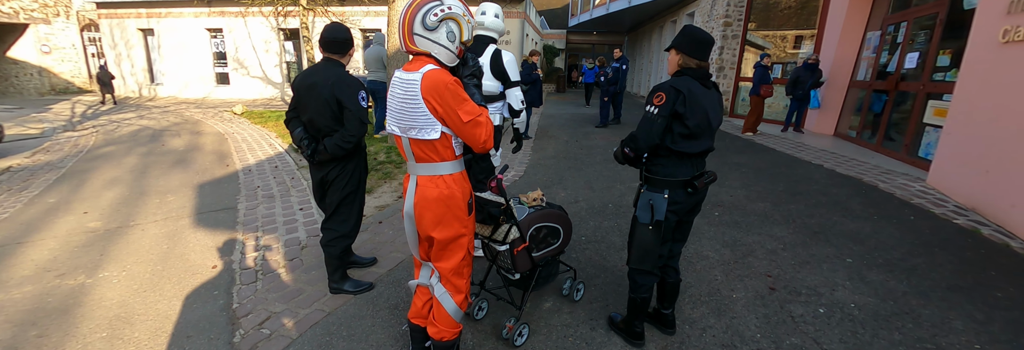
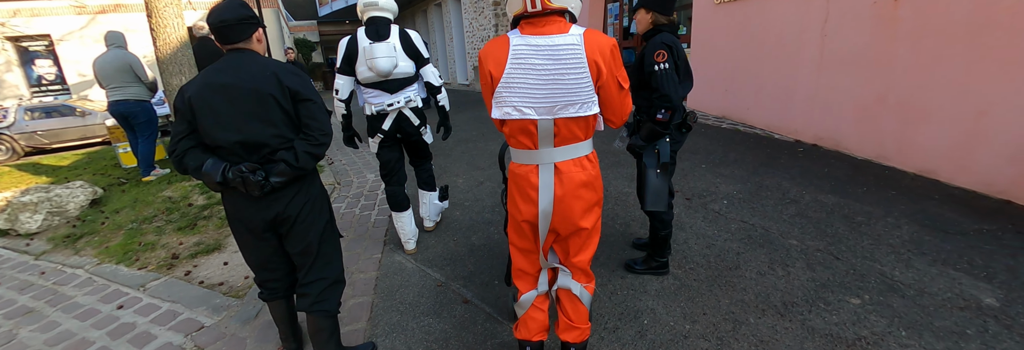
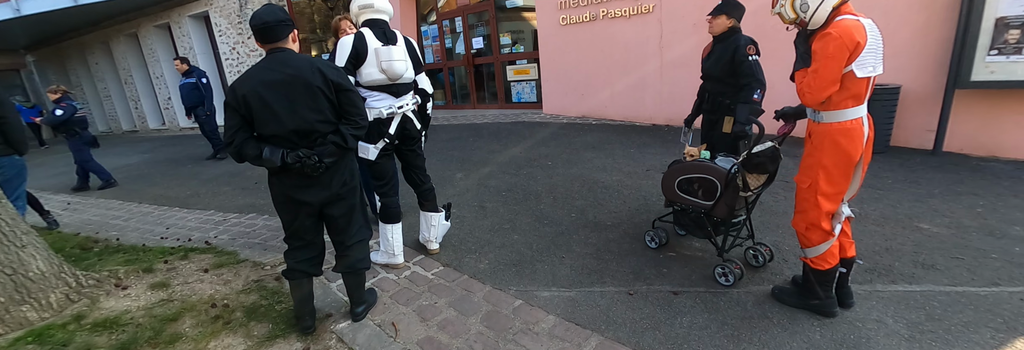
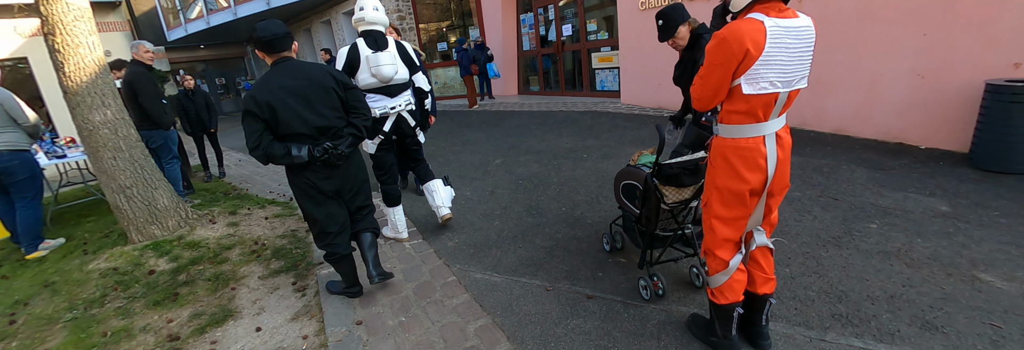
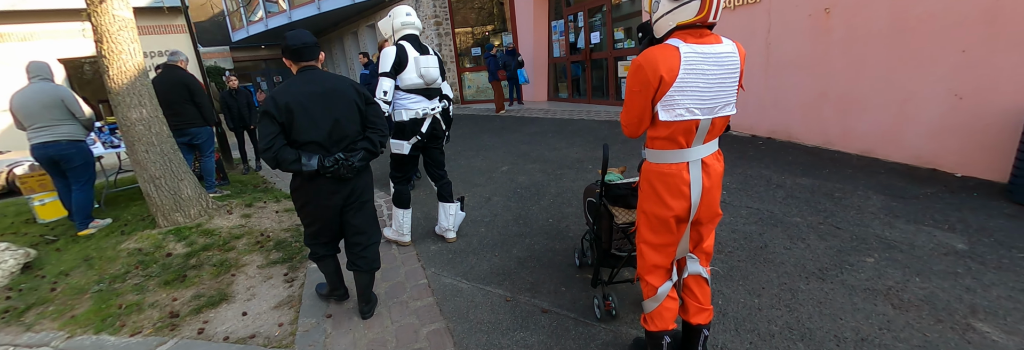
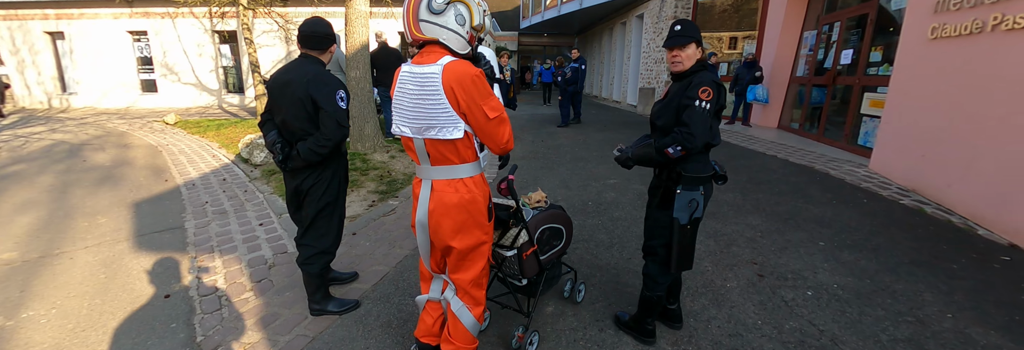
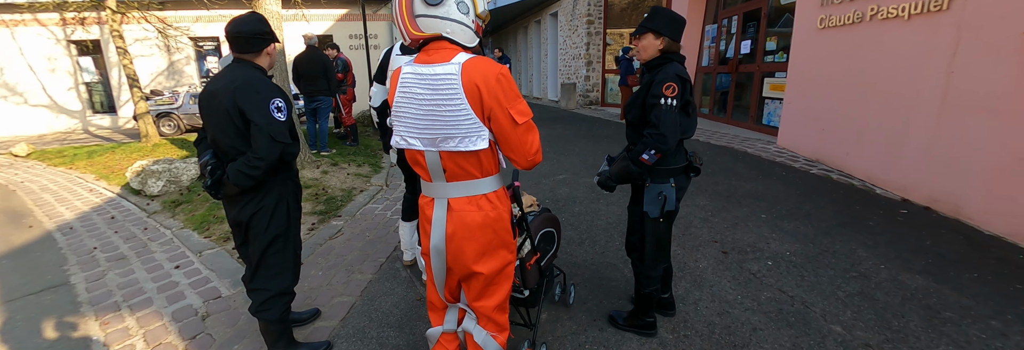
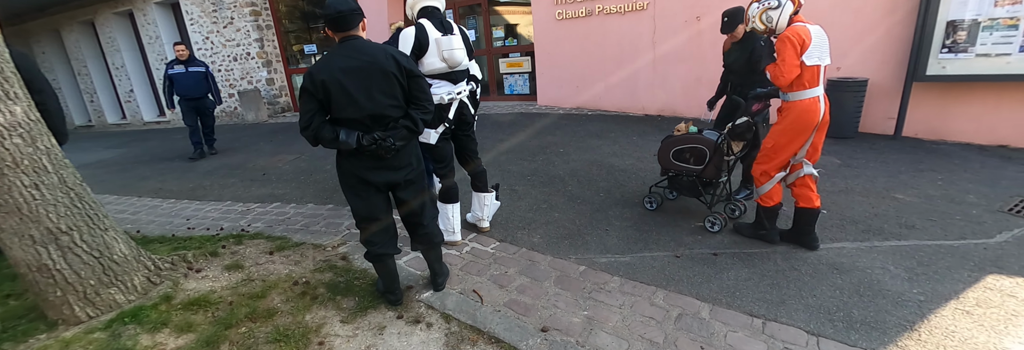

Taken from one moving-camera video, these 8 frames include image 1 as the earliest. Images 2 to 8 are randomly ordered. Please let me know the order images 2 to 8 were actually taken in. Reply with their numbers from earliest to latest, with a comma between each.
6, 7, 2, 5, 4, 3, 8
